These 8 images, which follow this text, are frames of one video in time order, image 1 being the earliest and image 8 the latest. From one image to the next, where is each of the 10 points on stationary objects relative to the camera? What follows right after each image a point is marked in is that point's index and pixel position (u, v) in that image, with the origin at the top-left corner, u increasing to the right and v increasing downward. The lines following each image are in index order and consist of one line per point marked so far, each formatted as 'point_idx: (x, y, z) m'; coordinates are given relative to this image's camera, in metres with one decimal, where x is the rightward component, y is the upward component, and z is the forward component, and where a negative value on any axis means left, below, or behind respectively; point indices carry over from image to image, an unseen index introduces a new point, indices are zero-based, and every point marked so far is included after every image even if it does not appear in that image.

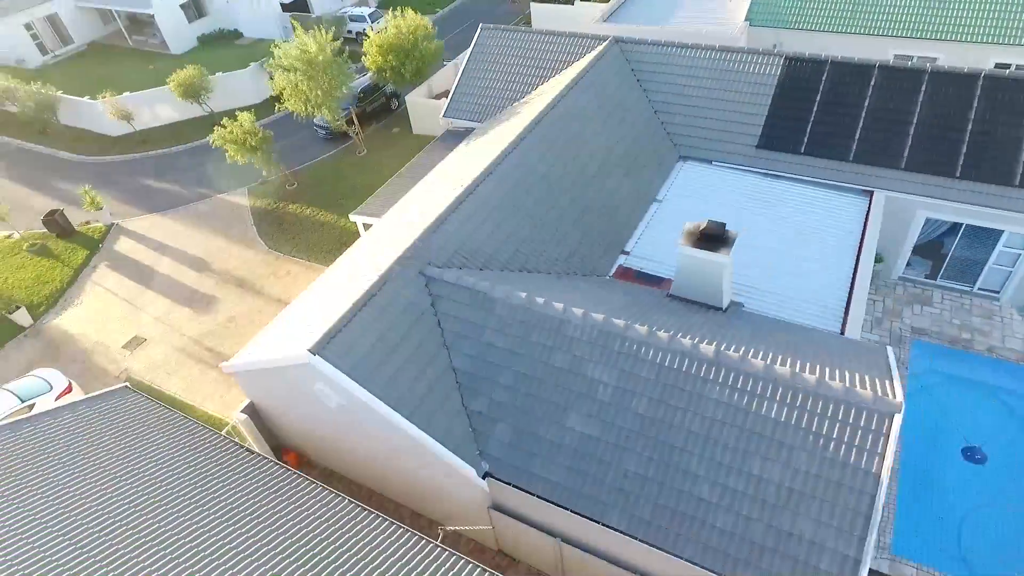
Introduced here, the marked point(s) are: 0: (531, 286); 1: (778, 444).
0: (+0.5, 0.0, +16.5) m
1: (+5.5, -3.2, +12.8) m
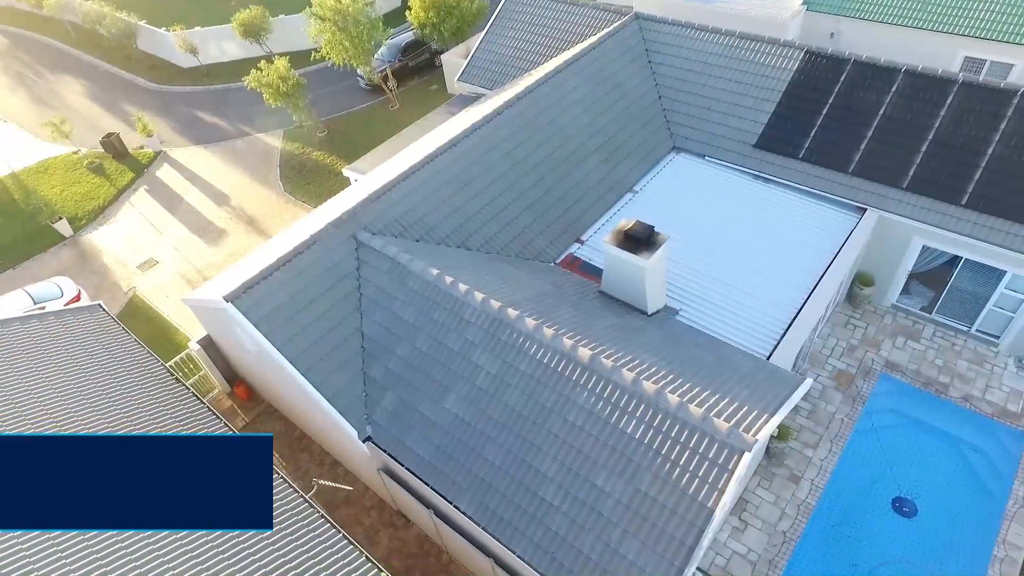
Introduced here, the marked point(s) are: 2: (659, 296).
0: (-1.6, +0.6, +16.7) m
1: (+2.3, -3.5, +12.5) m
2: (+4.0, -0.2, +16.7) m
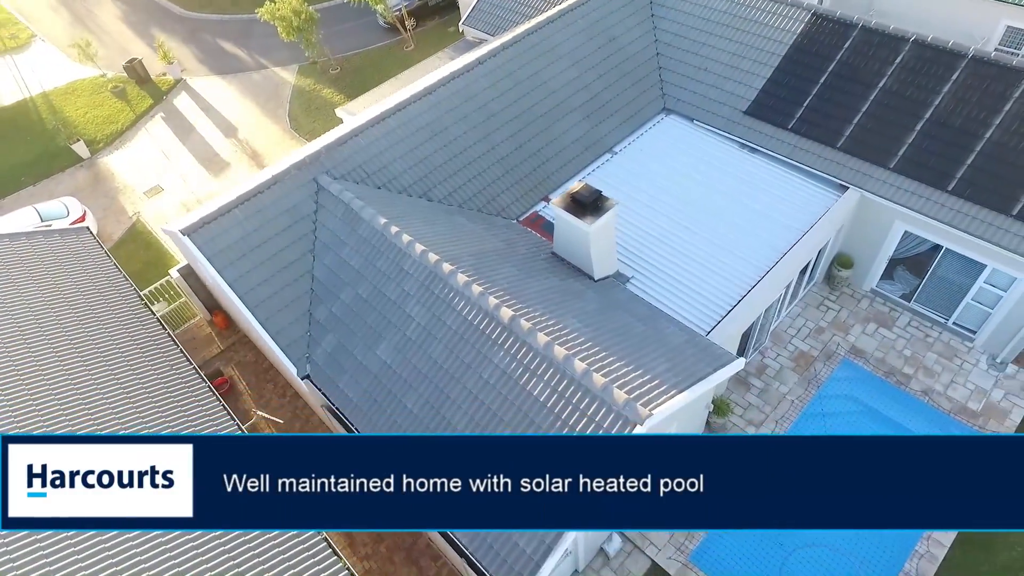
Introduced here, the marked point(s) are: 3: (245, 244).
0: (-2.9, +2.0, +16.8) m
1: (+0.4, -2.8, +12.8) m
2: (+2.6, +0.7, +16.6) m
3: (-7.1, +1.2, +16.5) m
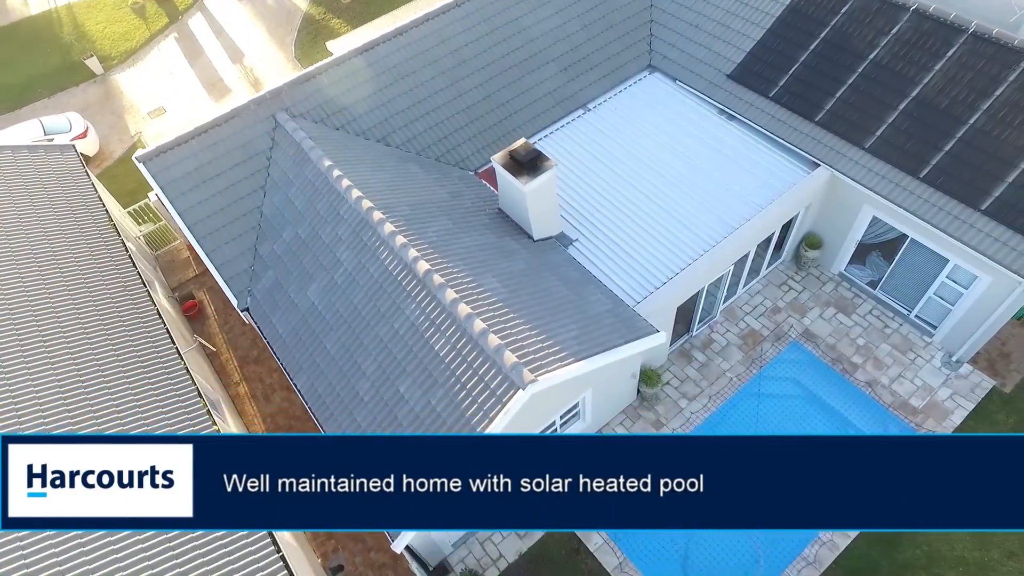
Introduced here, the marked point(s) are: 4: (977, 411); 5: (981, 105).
0: (-4.3, +3.5, +16.9) m
1: (-1.8, -1.8, +13.1) m
2: (+1.0, +1.8, +16.4) m
3: (-8.6, +3.1, +17.0) m
4: (+12.6, -3.3, +16.8) m
5: (+12.0, +4.7, +16.0) m
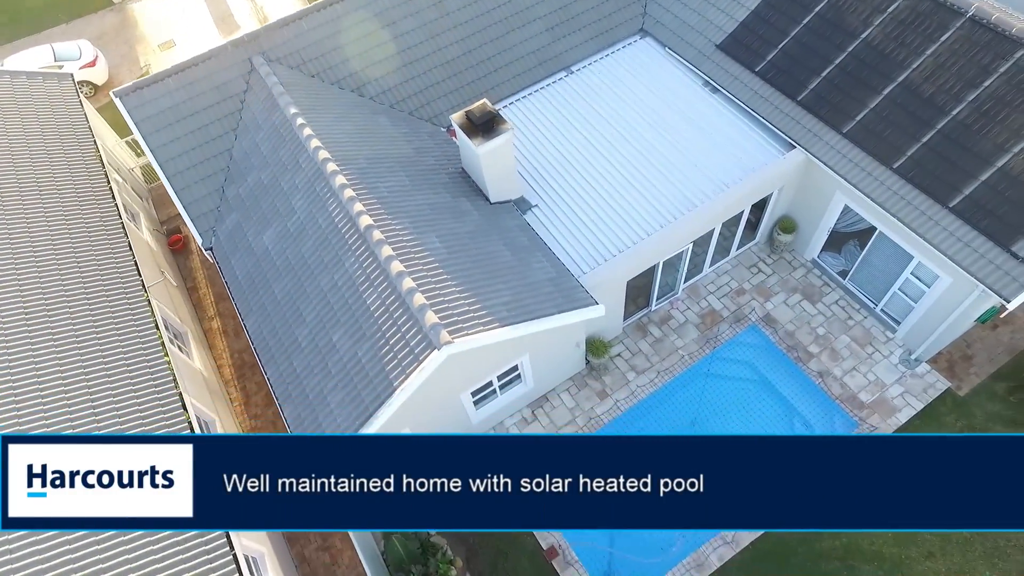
0: (-5.2, +4.9, +17.1) m
1: (-3.3, -0.9, +13.6) m
2: (-0.1, +2.7, +16.4) m
3: (-9.5, +4.9, +17.4) m
4: (+11.0, -3.3, +16.5) m
5: (+11.1, +4.7, +15.1) m
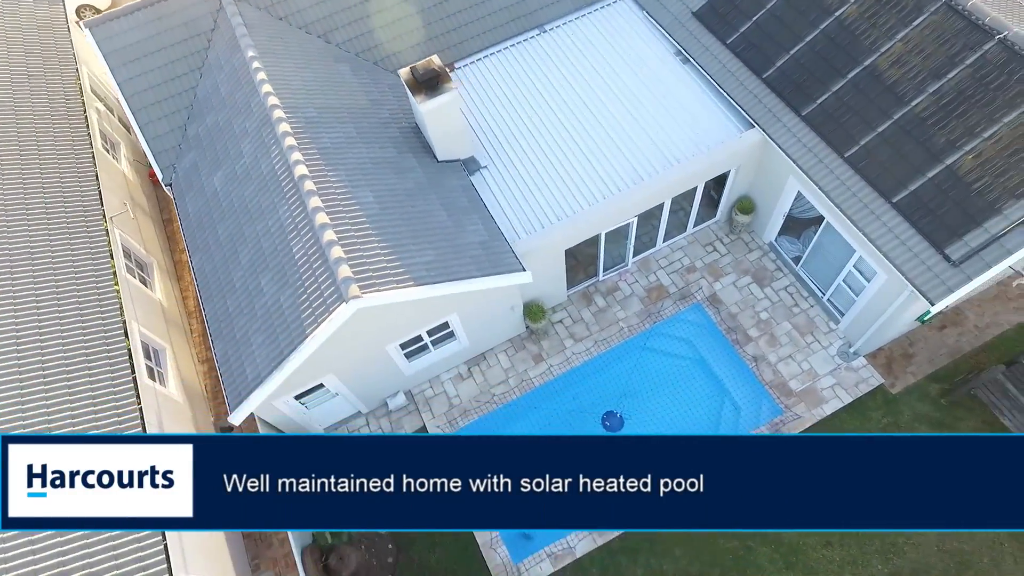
0: (-6.4, +6.5, +17.2) m
1: (-5.2, +0.3, +14.1) m
2: (-1.5, +3.8, +16.5) m
3: (-10.6, +6.9, +17.7) m
4: (+9.1, -3.1, +16.5) m
5: (+9.7, +4.7, +14.5) m
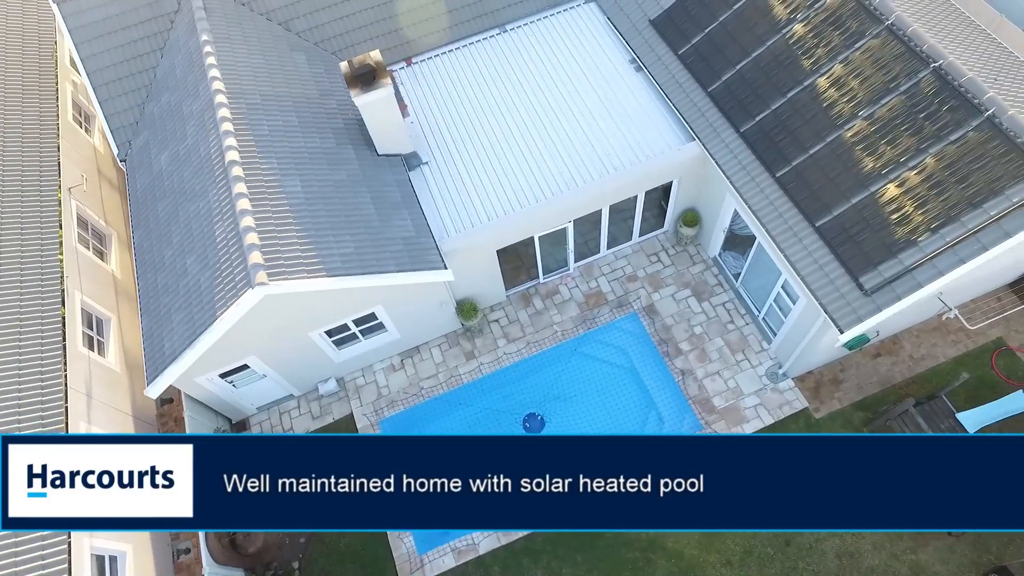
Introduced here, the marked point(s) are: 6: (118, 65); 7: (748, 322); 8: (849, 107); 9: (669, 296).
0: (-7.8, +7.1, +17.5) m
1: (-7.1, +0.7, +14.5) m
2: (-3.1, +4.0, +16.7) m
3: (-11.9, +7.7, +18.2) m
4: (+6.9, -3.7, +16.4) m
5: (+8.0, +4.0, +14.2) m
6: (-11.5, +6.5, +18.2) m
7: (+6.8, -1.0, +17.8) m
8: (+7.8, +4.2, +14.4) m
9: (+4.7, -0.3, +18.4) m
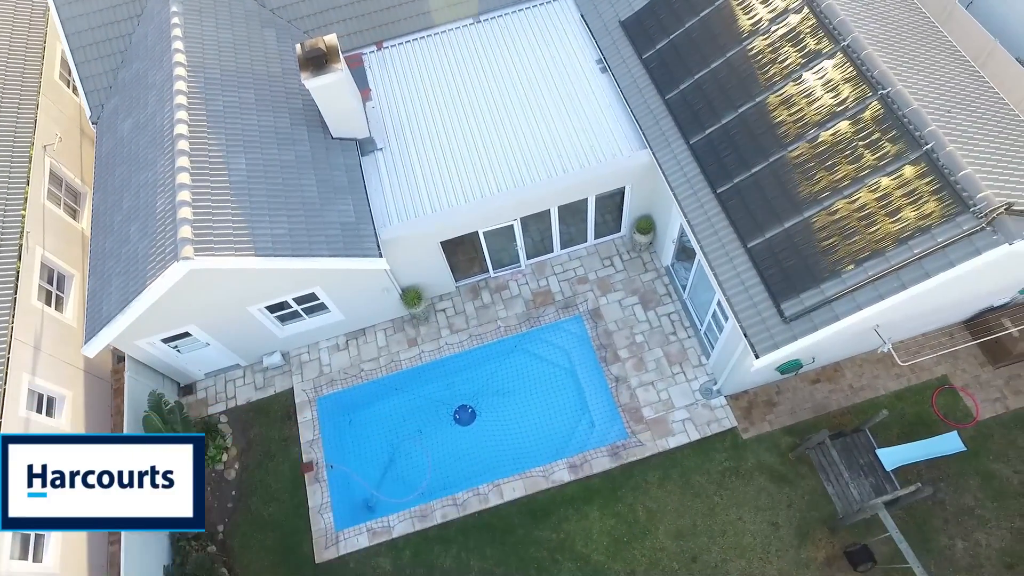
0: (-8.7, +7.9, +17.8) m
1: (-8.8, +1.5, +14.9) m
2: (-4.4, +4.4, +16.8) m
3: (-12.8, +9.0, +18.6) m
4: (+5.0, -4.1, +16.3) m
5: (+6.6, +3.4, +13.8) m
6: (-12.5, +7.8, +18.7) m
7: (+5.1, -1.4, +17.6) m
8: (+6.4, +3.6, +14.1) m
9: (+3.1, -0.4, +18.3) m
